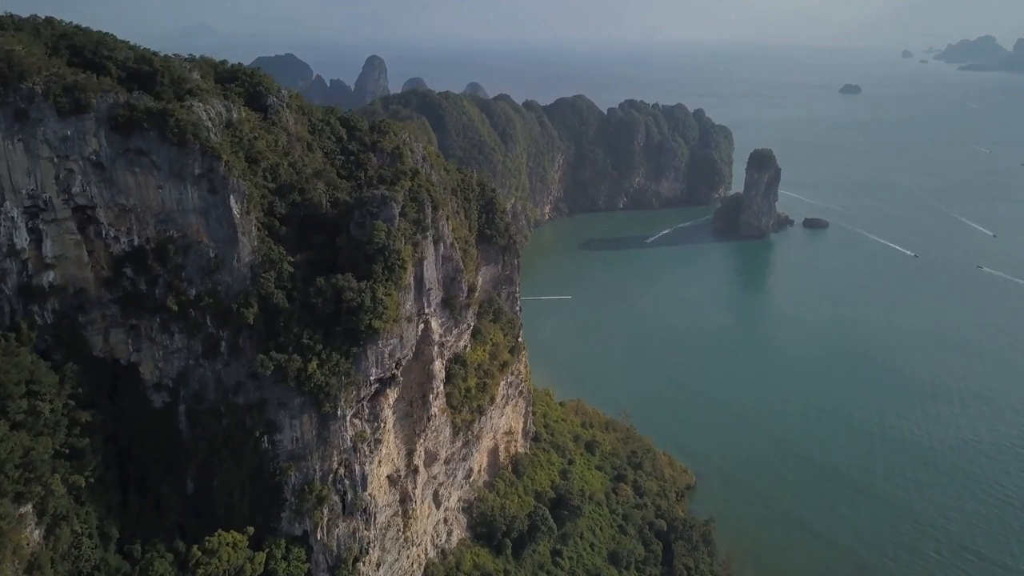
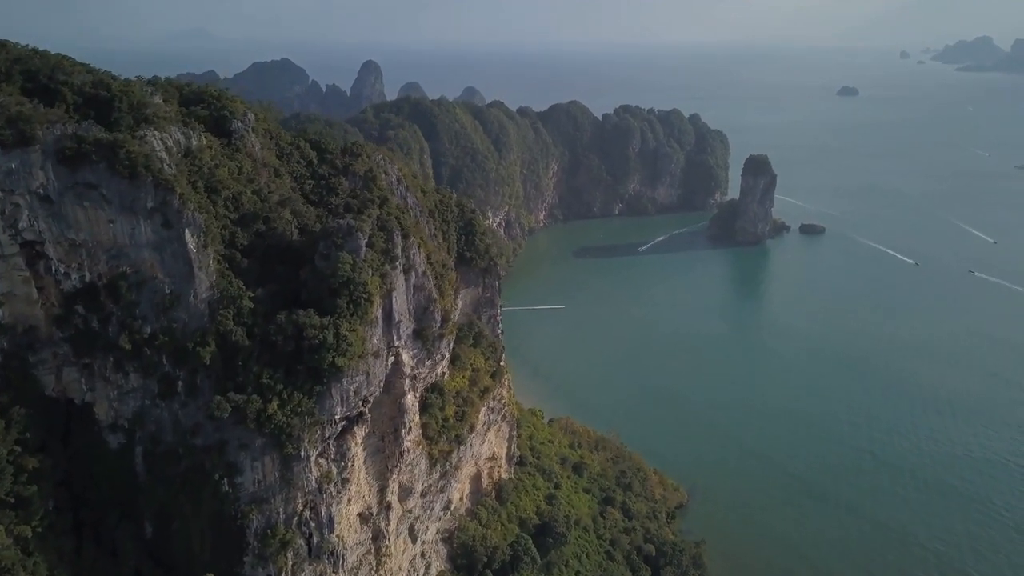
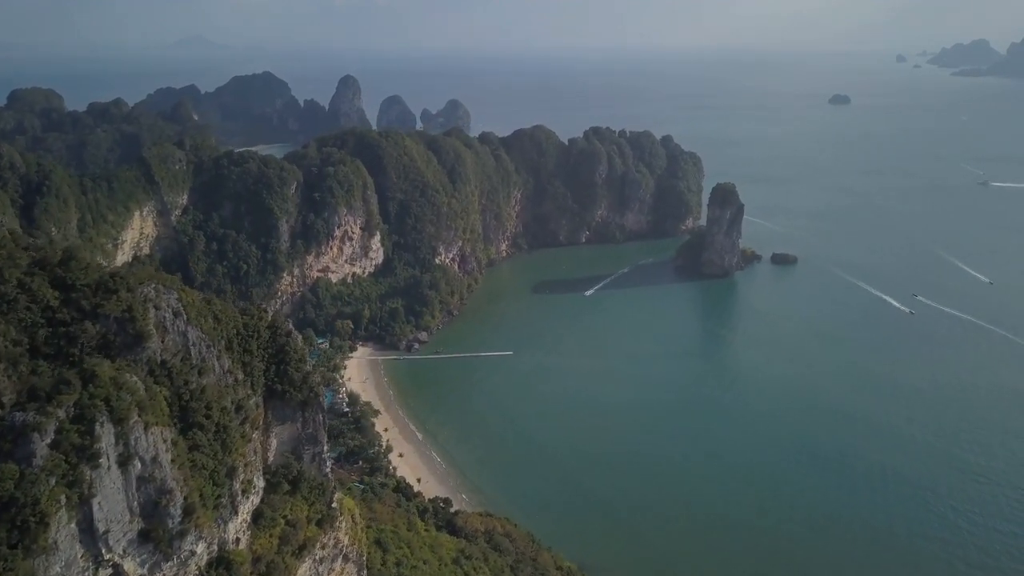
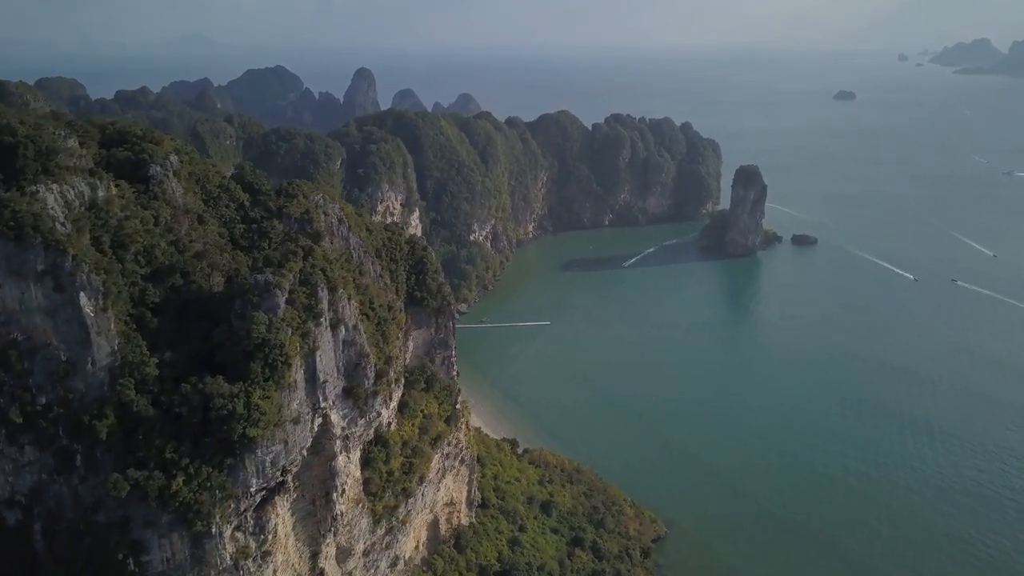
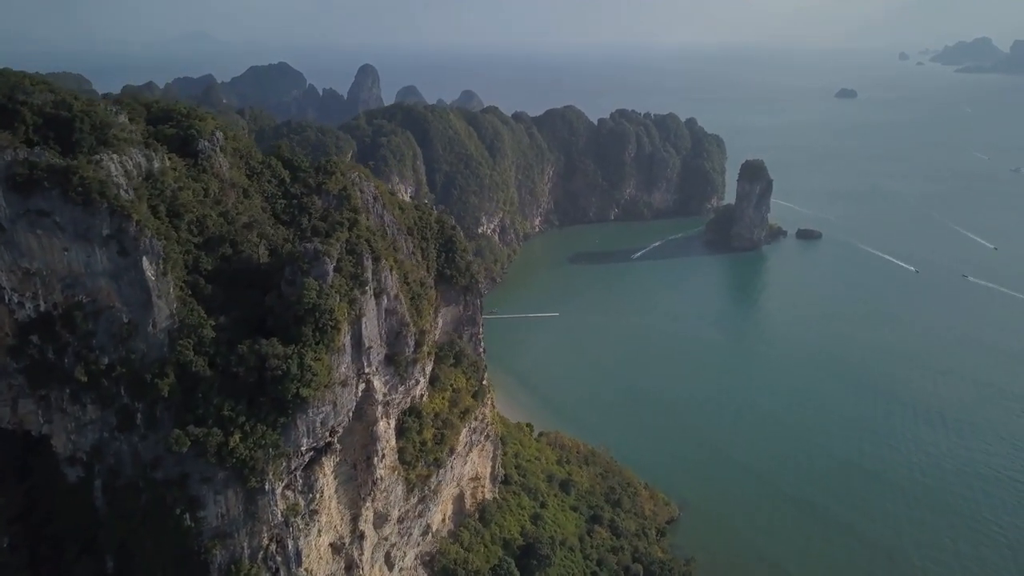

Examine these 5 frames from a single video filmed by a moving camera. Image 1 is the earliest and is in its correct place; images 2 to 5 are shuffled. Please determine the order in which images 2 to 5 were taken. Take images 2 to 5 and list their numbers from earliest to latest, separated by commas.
2, 5, 4, 3
